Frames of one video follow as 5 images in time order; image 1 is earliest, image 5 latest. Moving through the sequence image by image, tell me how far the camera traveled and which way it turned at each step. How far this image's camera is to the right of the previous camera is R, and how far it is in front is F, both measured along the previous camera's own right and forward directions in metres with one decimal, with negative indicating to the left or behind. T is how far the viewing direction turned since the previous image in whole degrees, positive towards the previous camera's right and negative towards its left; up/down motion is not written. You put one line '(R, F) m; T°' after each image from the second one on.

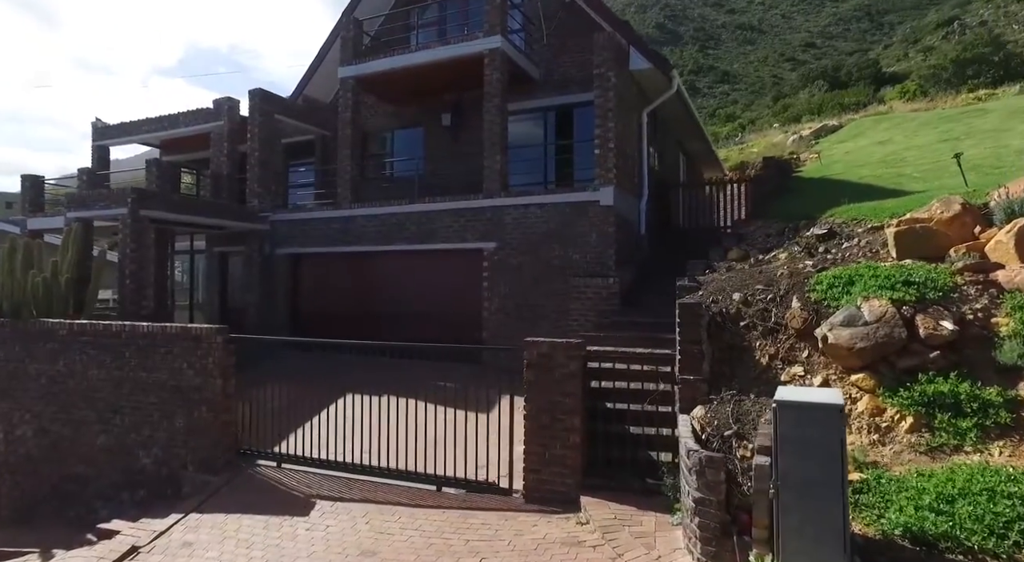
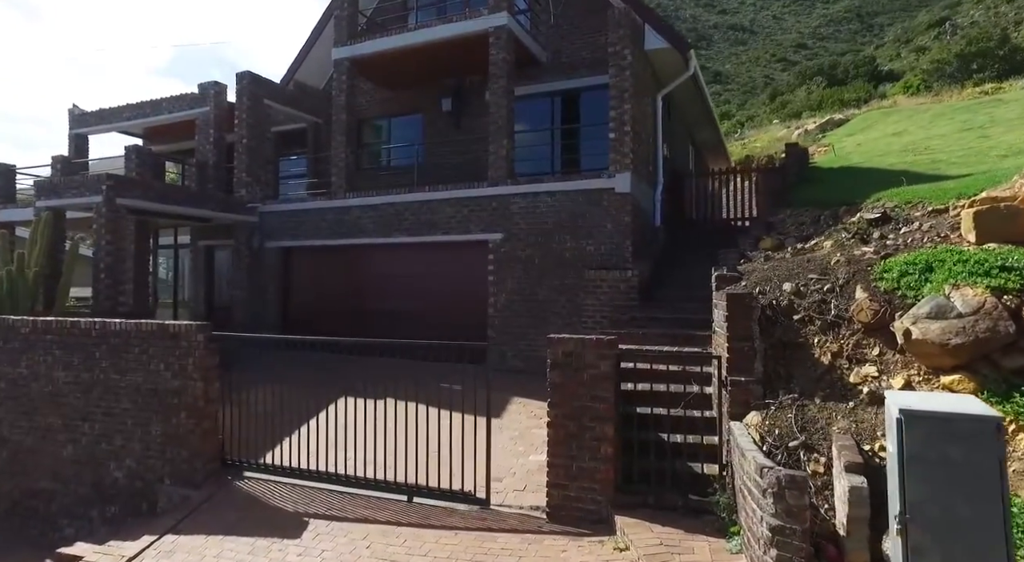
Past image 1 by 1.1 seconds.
(-0.3, +0.7) m; +1°
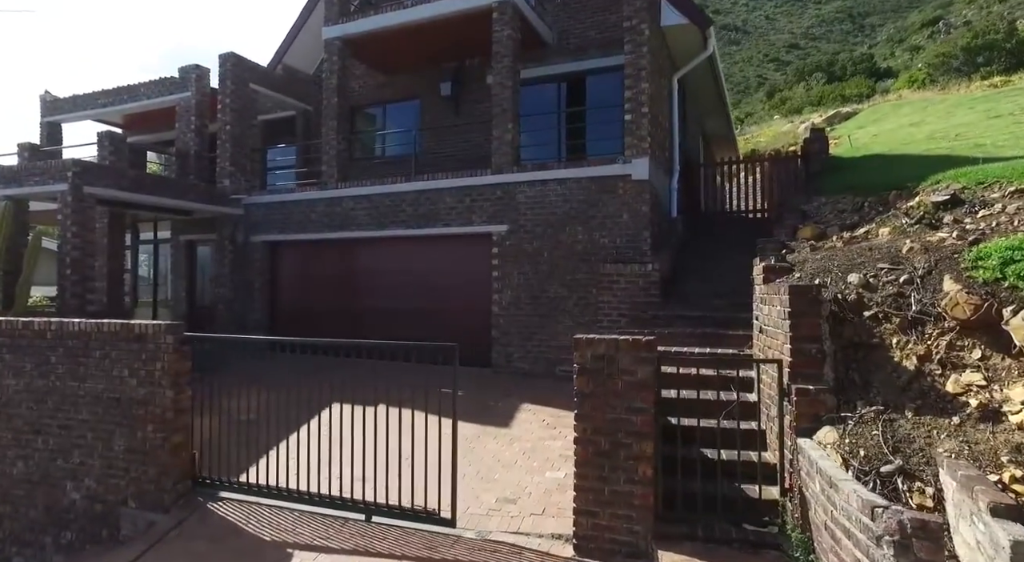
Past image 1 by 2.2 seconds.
(-0.2, +0.8) m; +1°
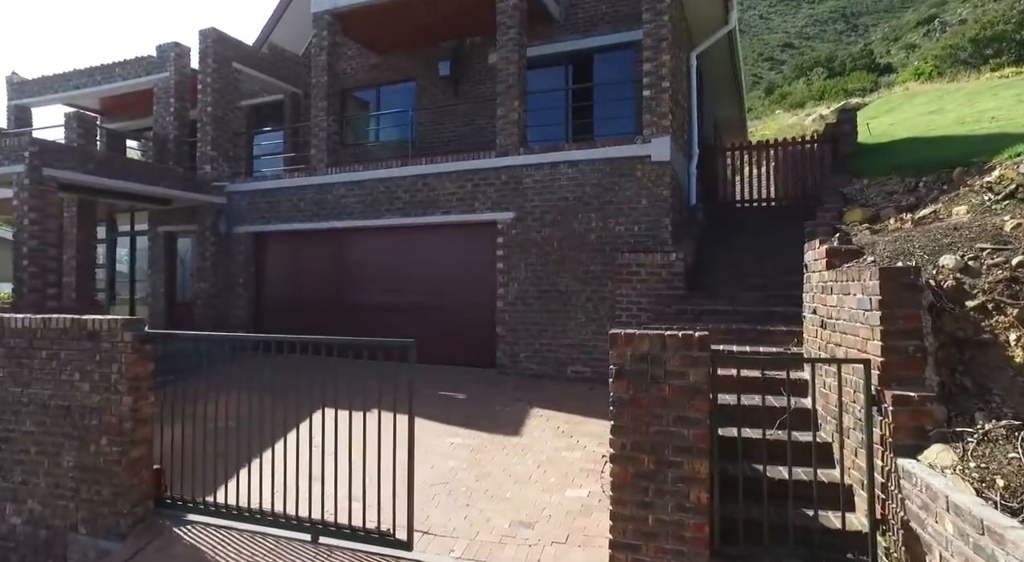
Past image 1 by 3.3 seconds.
(-0.2, +0.8) m; +1°
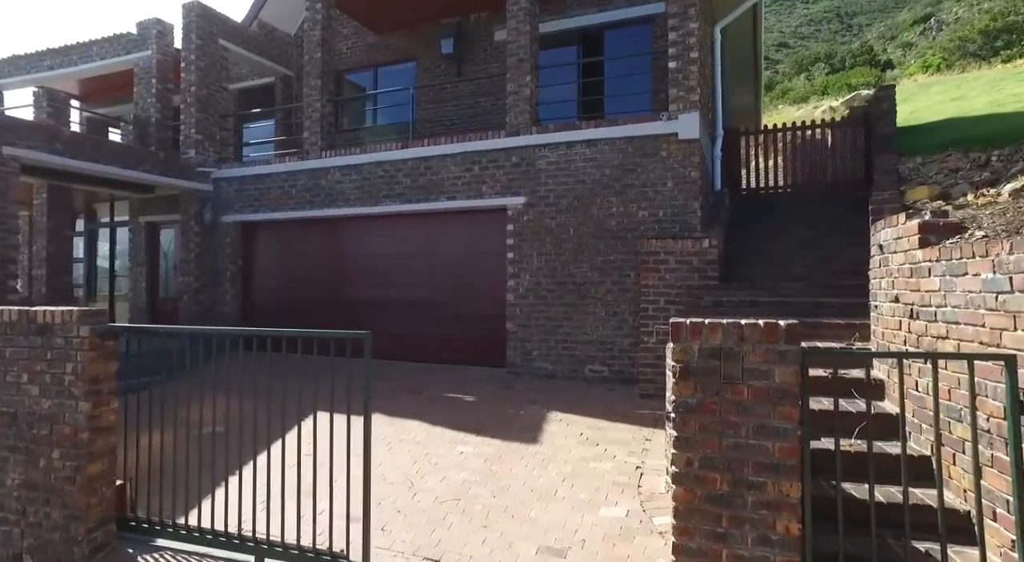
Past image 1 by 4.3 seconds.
(-0.2, +0.7) m; 0°
